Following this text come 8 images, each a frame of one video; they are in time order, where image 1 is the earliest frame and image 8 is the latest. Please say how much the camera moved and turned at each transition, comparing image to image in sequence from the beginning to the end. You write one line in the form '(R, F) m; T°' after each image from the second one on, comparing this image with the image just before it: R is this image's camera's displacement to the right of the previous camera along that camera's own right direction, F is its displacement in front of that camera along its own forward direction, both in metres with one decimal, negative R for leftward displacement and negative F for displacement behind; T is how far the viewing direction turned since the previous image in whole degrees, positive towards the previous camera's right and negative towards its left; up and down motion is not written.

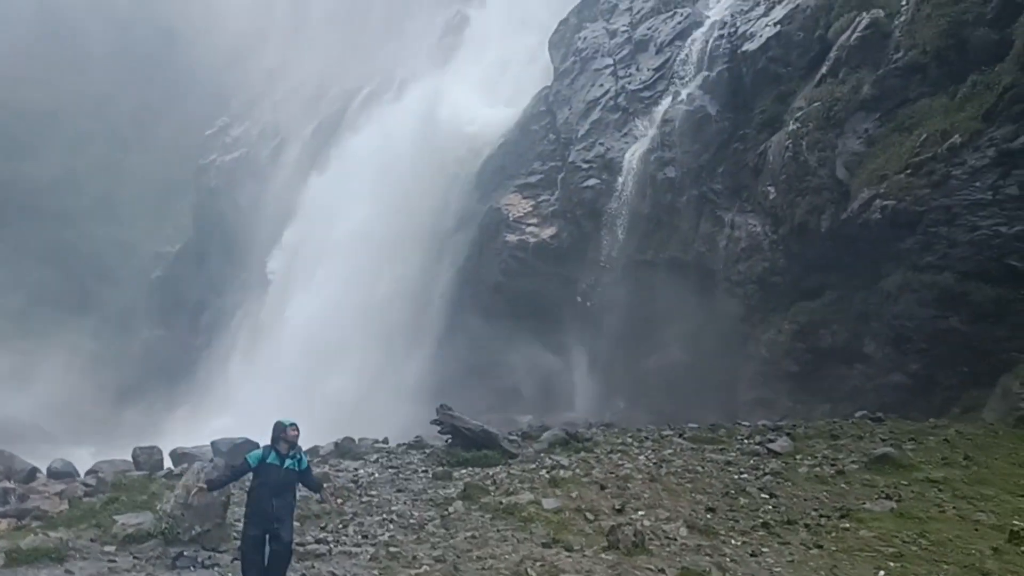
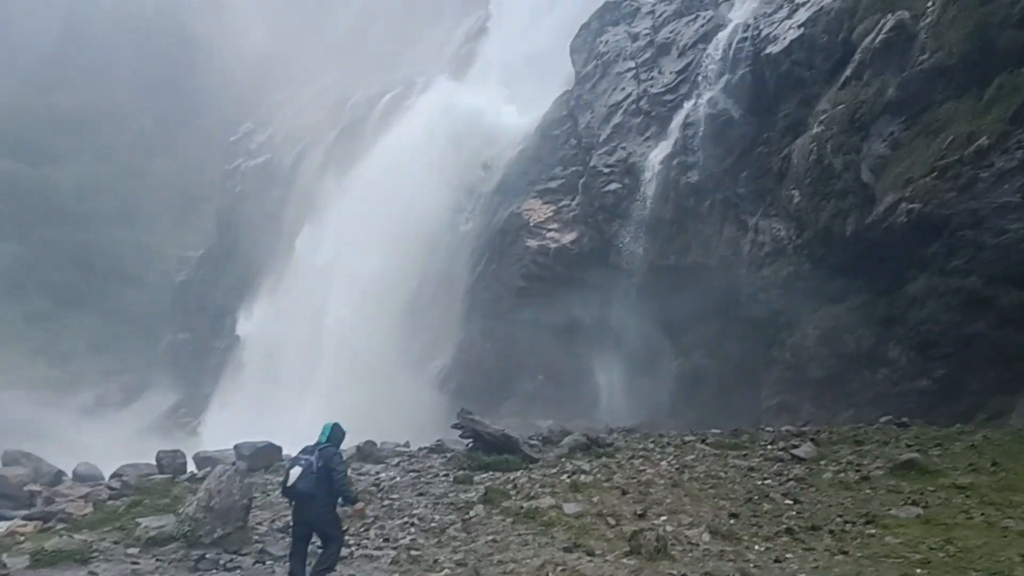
(0.0, 0.0) m; -1°
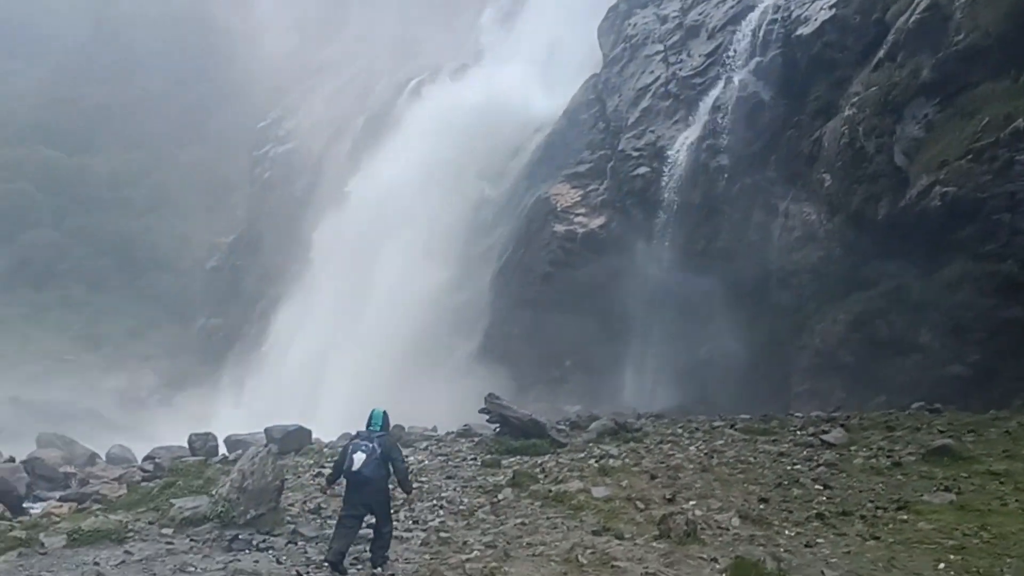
(0.0, 0.0) m; -2°
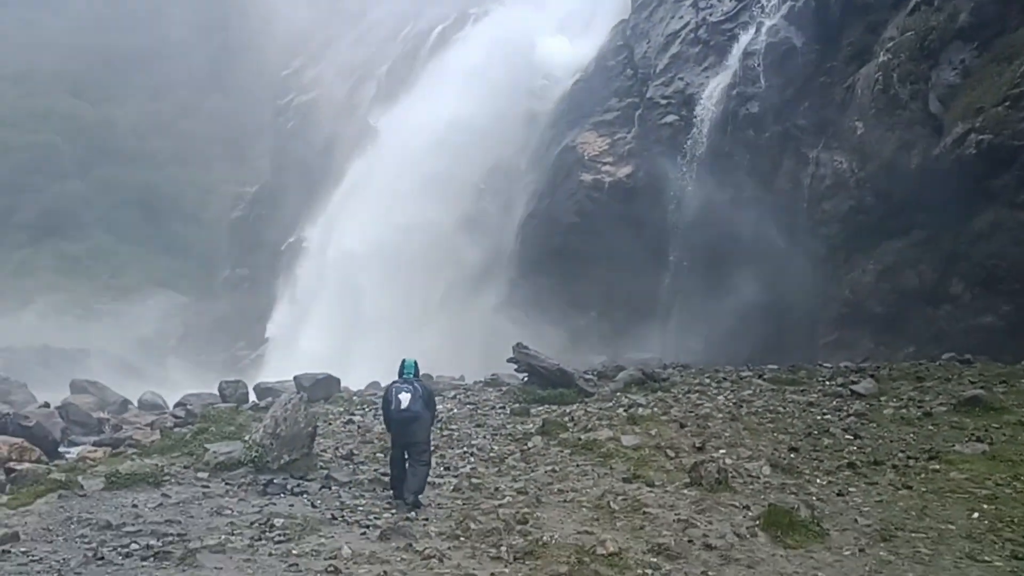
(-0.1, +0.1) m; -2°
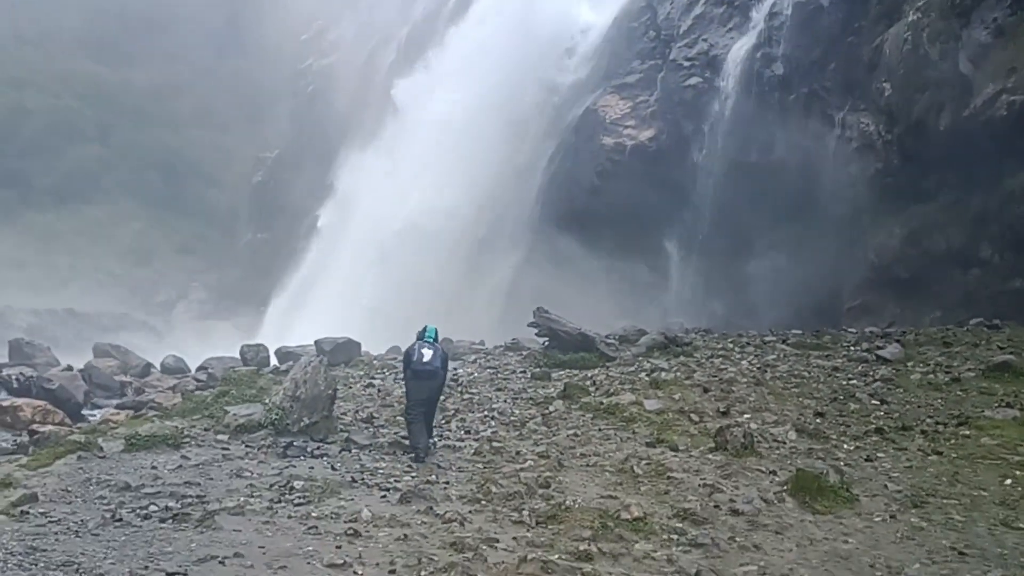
(0.0, +0.2) m; -1°
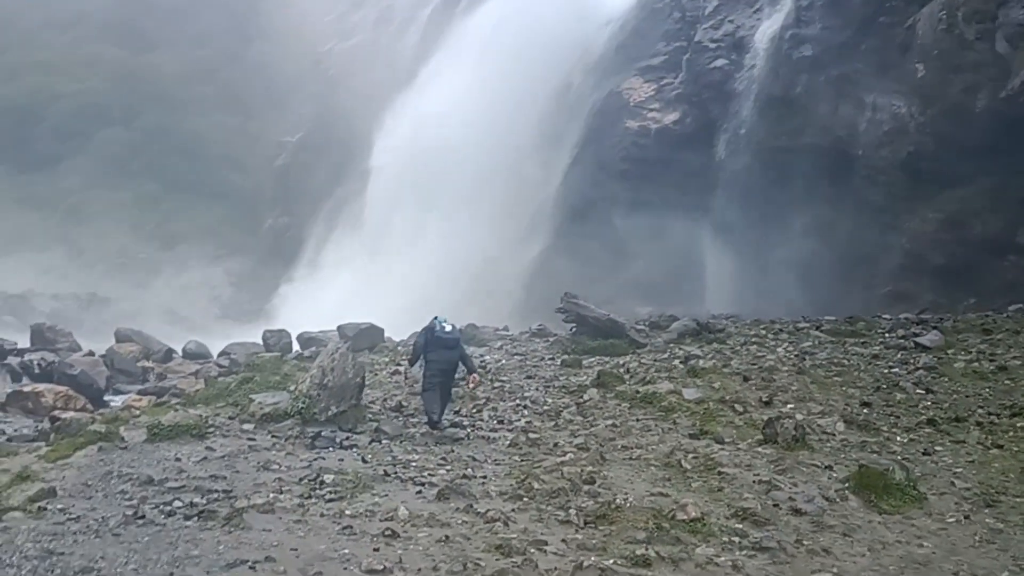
(-0.2, +0.5) m; -1°
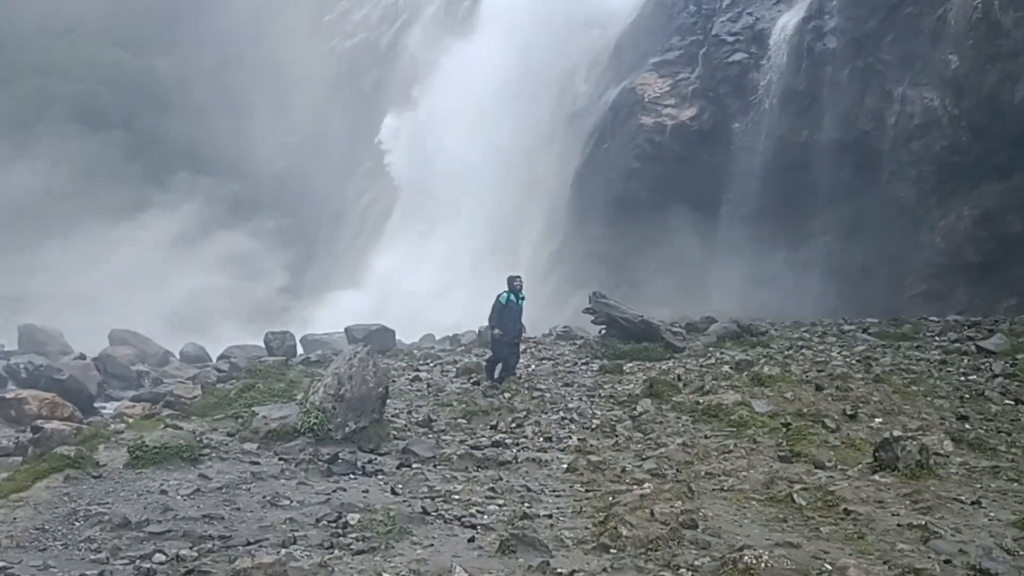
(-0.6, +1.6) m; 0°
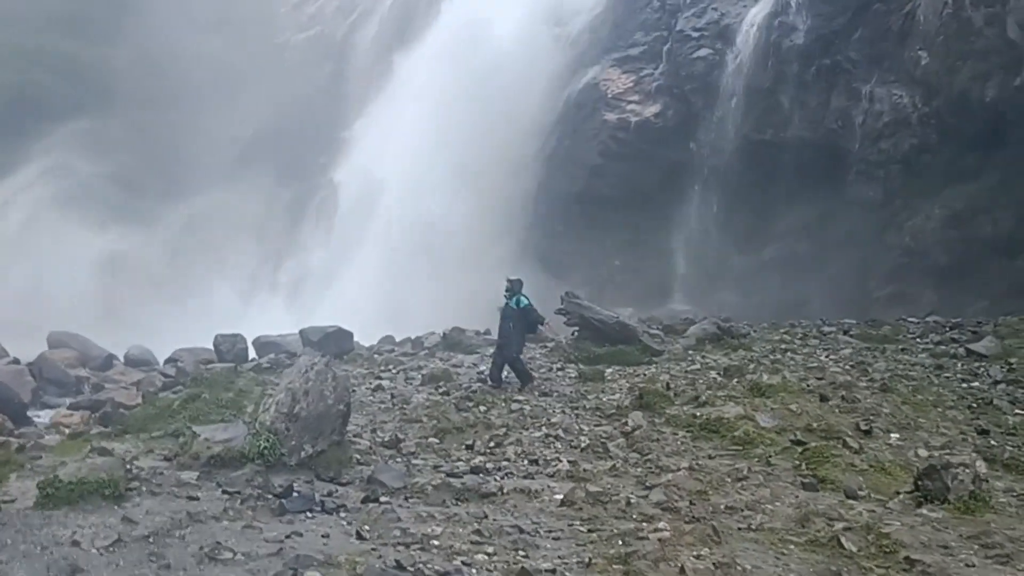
(-0.2, +1.2) m; +3°
